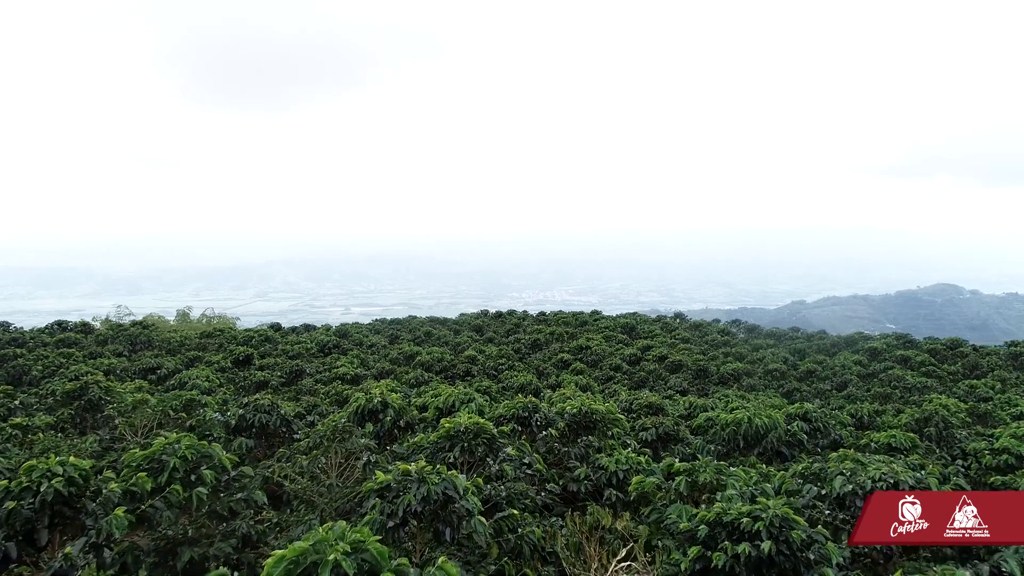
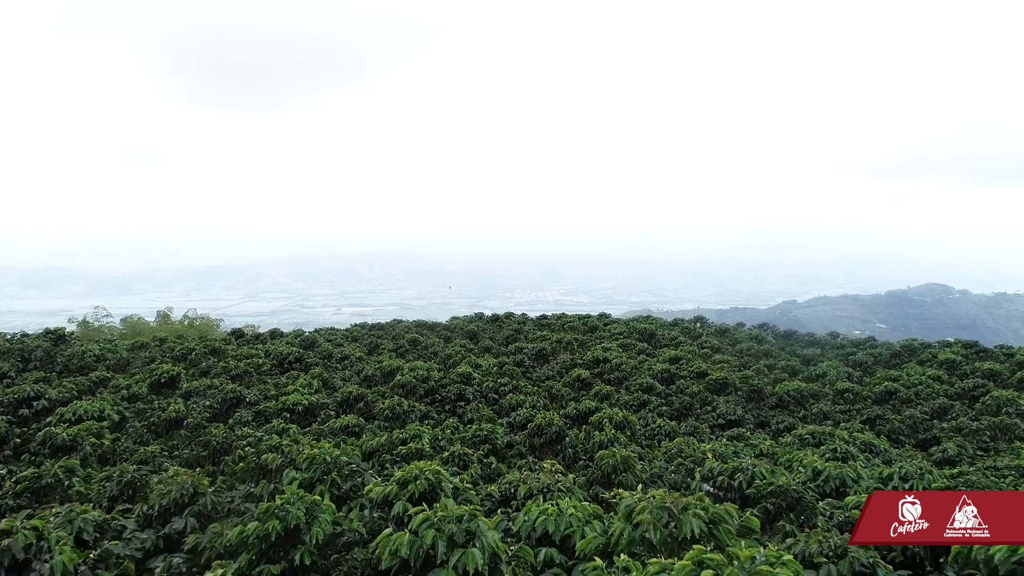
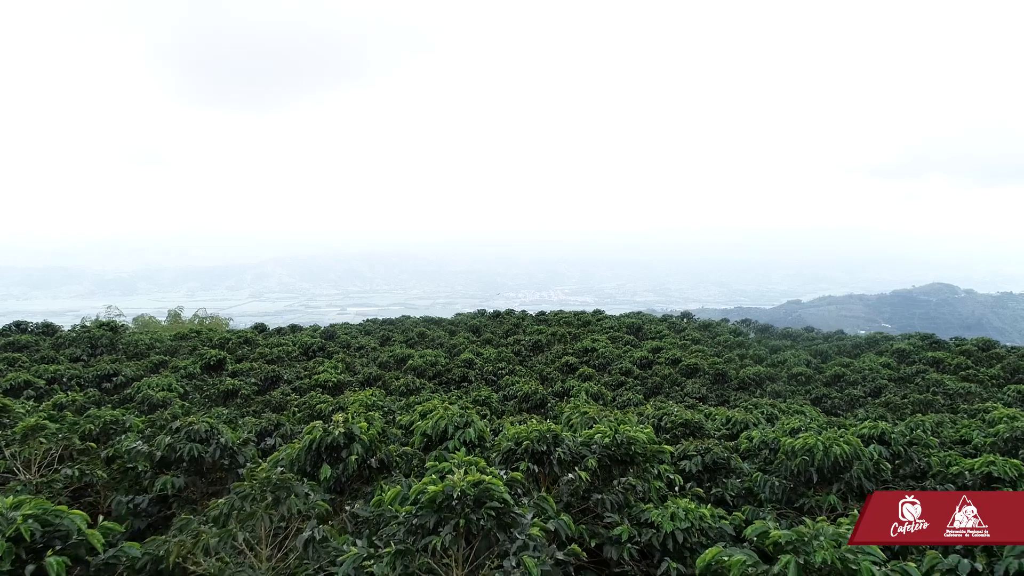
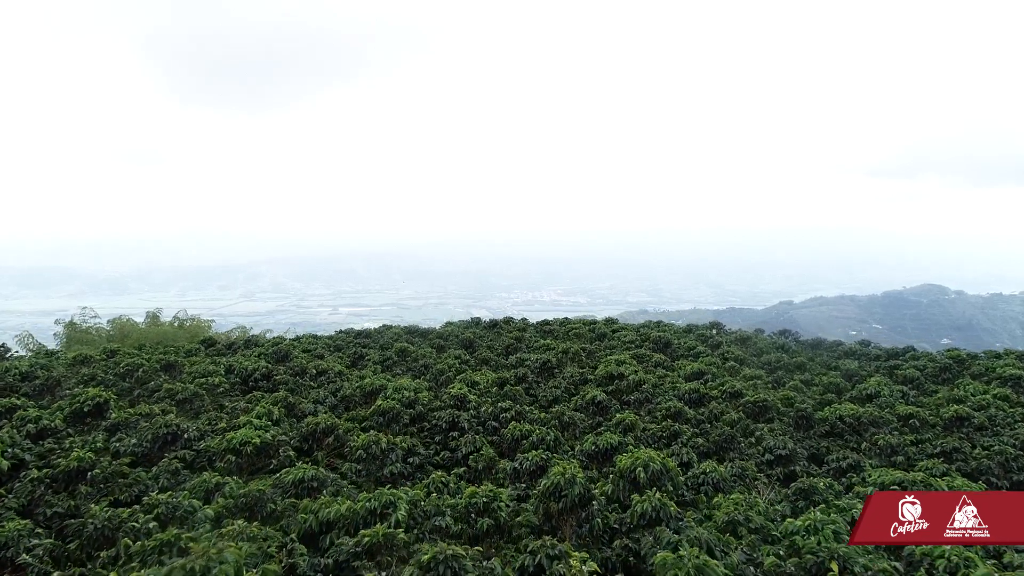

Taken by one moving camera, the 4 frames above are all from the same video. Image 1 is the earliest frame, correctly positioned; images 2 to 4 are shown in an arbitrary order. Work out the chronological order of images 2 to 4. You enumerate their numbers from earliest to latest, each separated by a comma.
3, 2, 4
